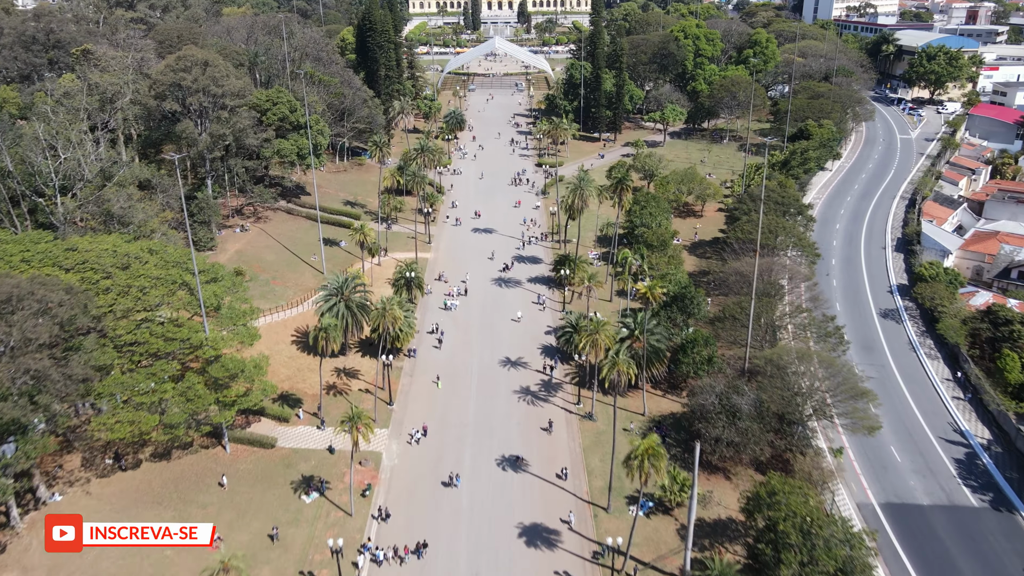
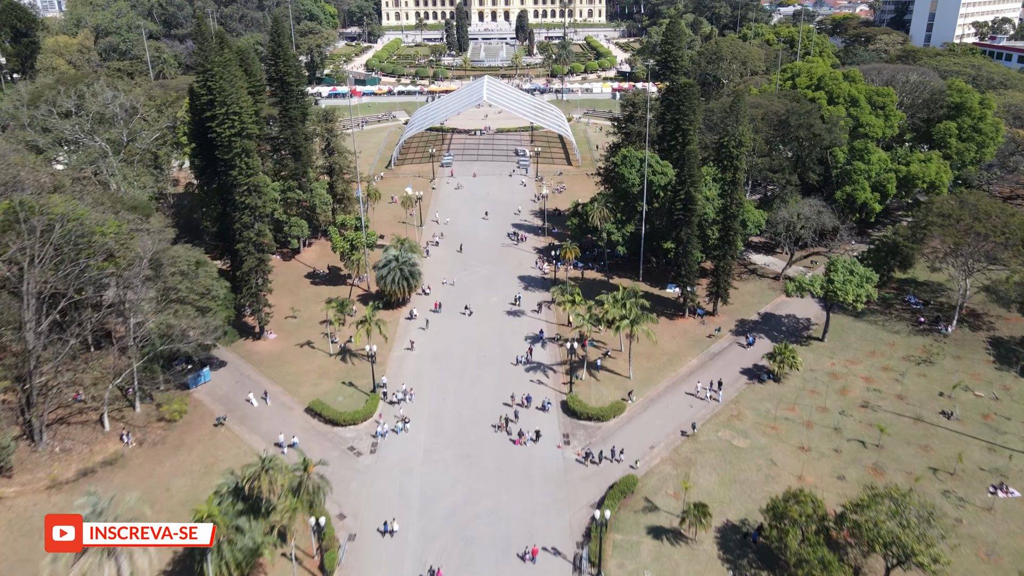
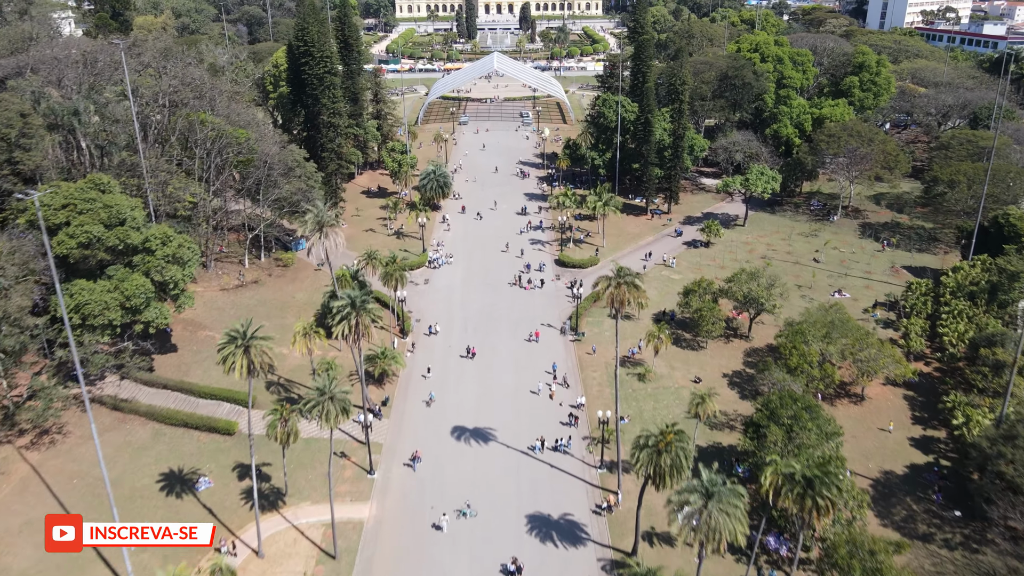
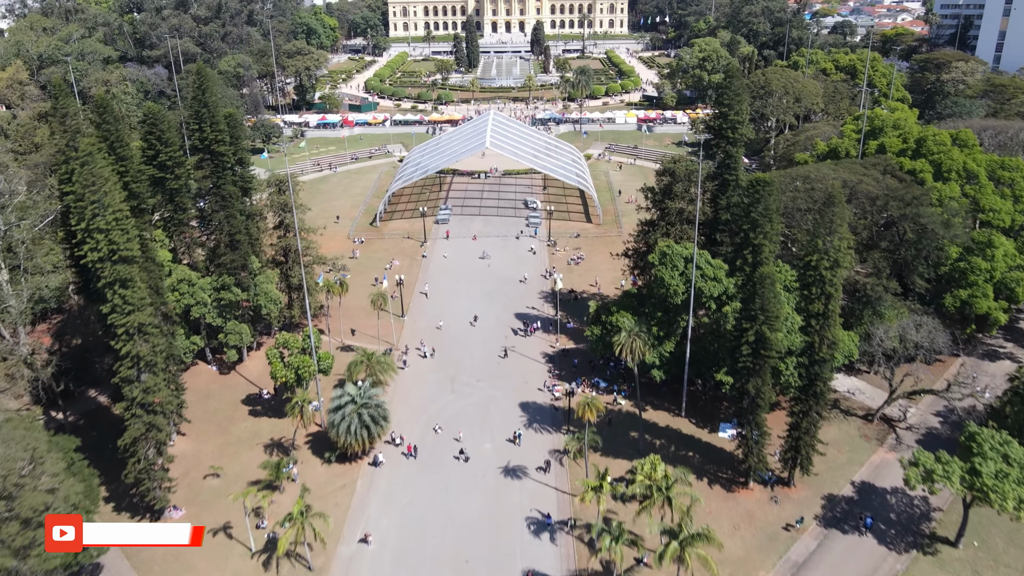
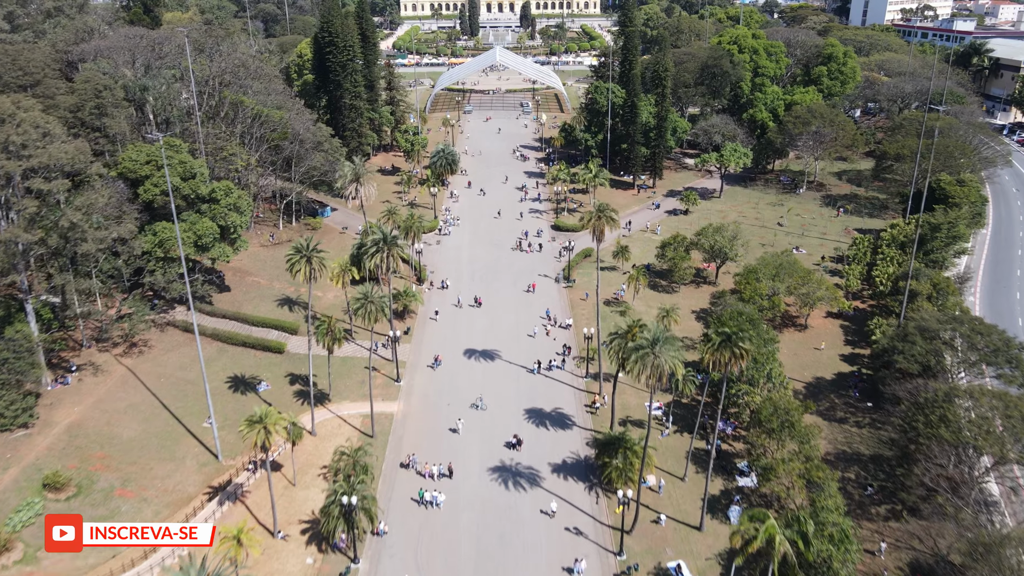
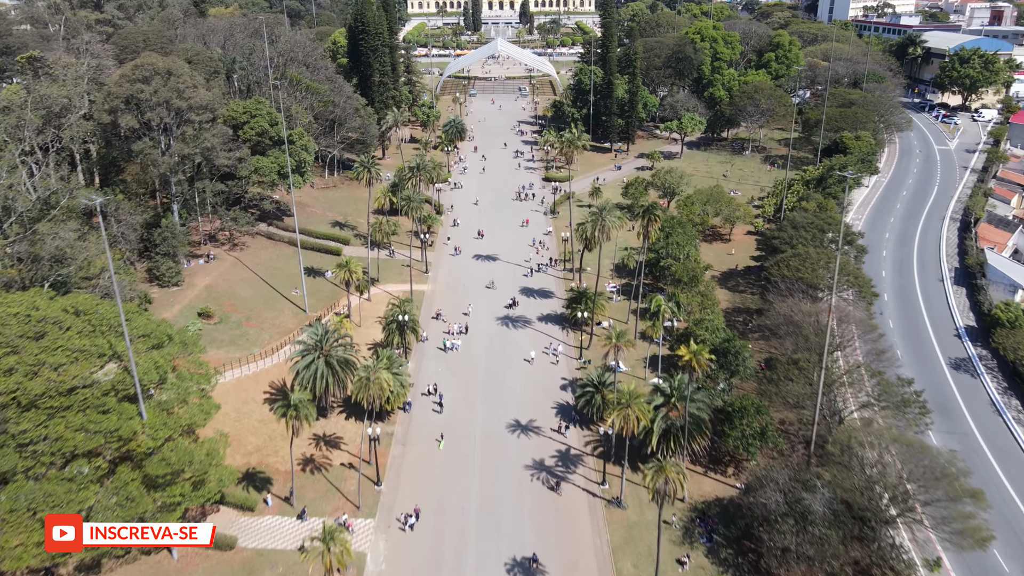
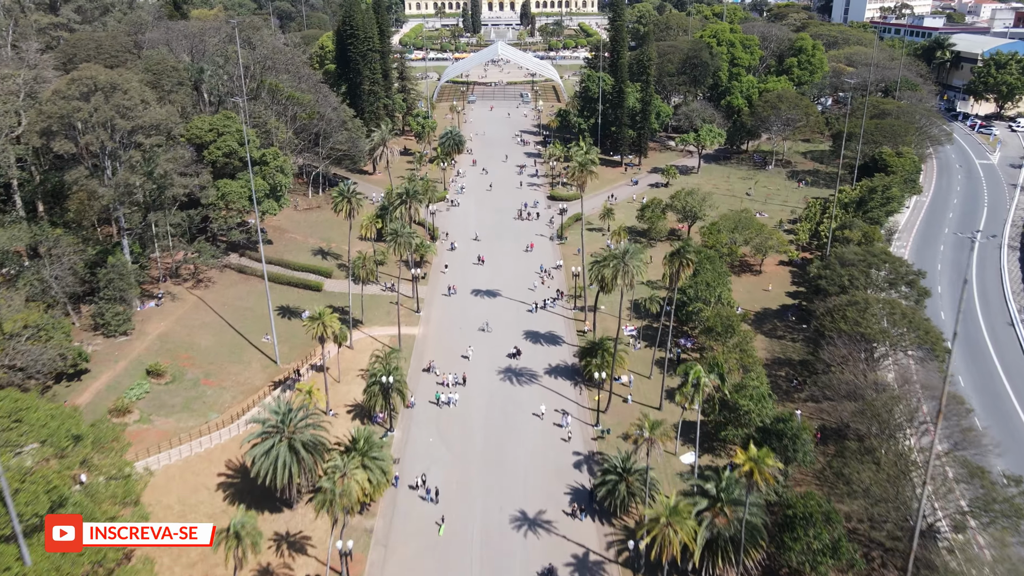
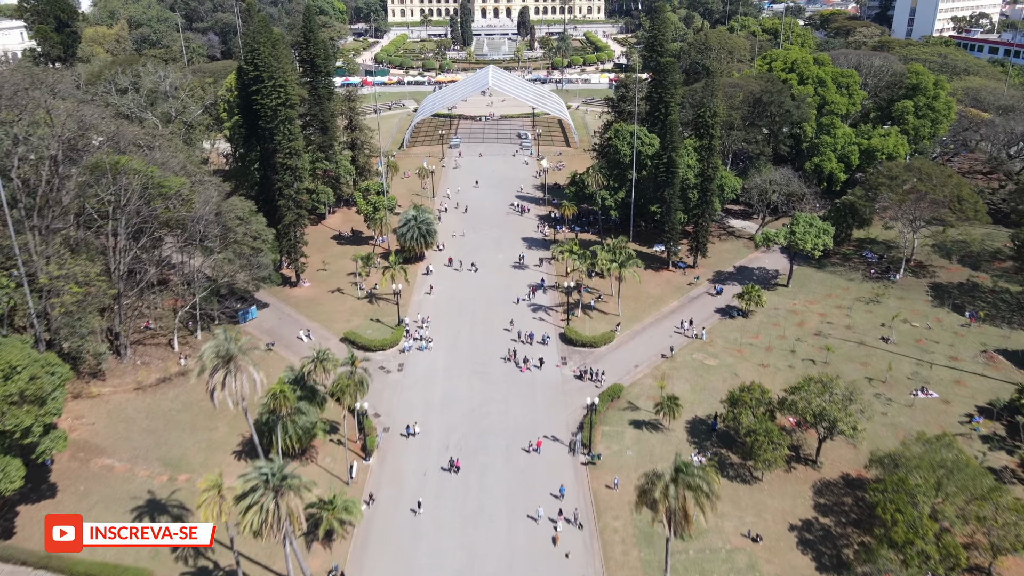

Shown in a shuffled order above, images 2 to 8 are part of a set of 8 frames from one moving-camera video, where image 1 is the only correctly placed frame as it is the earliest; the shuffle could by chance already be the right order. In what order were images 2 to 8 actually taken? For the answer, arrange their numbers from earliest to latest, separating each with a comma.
6, 7, 5, 3, 8, 2, 4
